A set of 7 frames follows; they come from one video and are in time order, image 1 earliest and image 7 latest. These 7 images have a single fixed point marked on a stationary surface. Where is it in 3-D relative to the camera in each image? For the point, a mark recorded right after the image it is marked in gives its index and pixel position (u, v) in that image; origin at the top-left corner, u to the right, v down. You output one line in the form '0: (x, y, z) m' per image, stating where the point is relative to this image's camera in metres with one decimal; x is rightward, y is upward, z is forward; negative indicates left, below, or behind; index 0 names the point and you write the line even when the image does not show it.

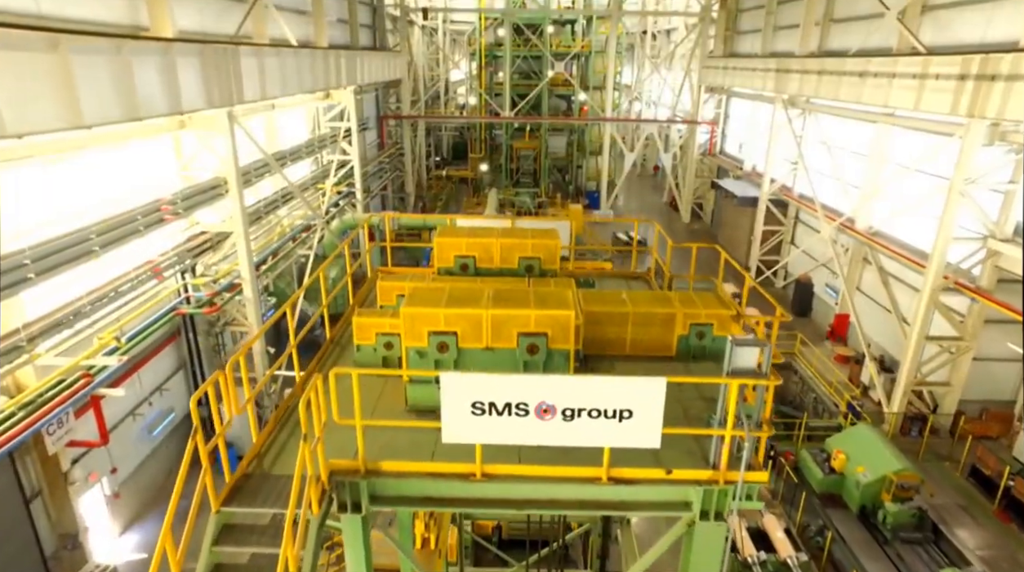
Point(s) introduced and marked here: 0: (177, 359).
0: (-6.3, -1.4, +11.0) m
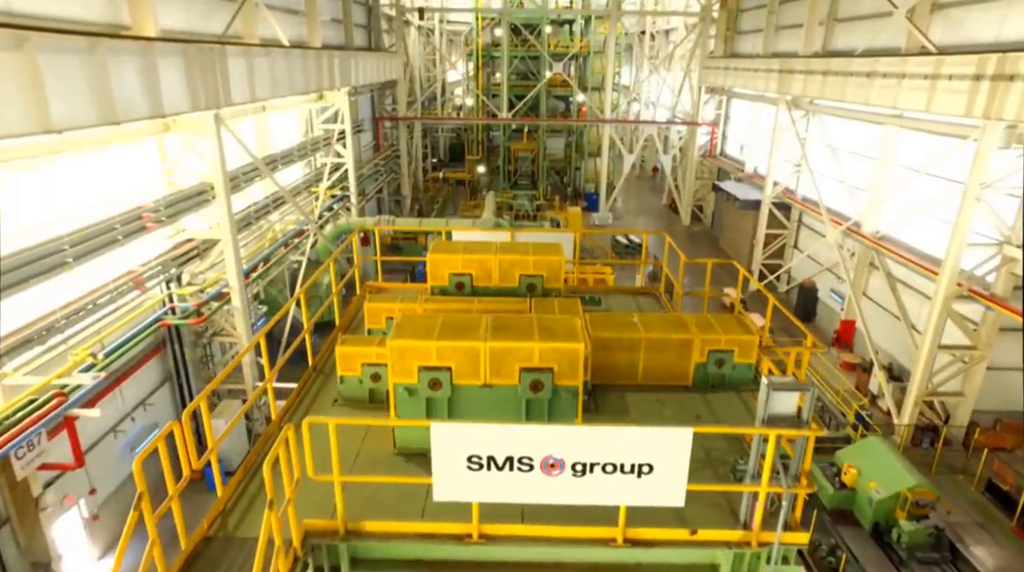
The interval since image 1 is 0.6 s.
0: (-6.3, -1.6, +10.6) m
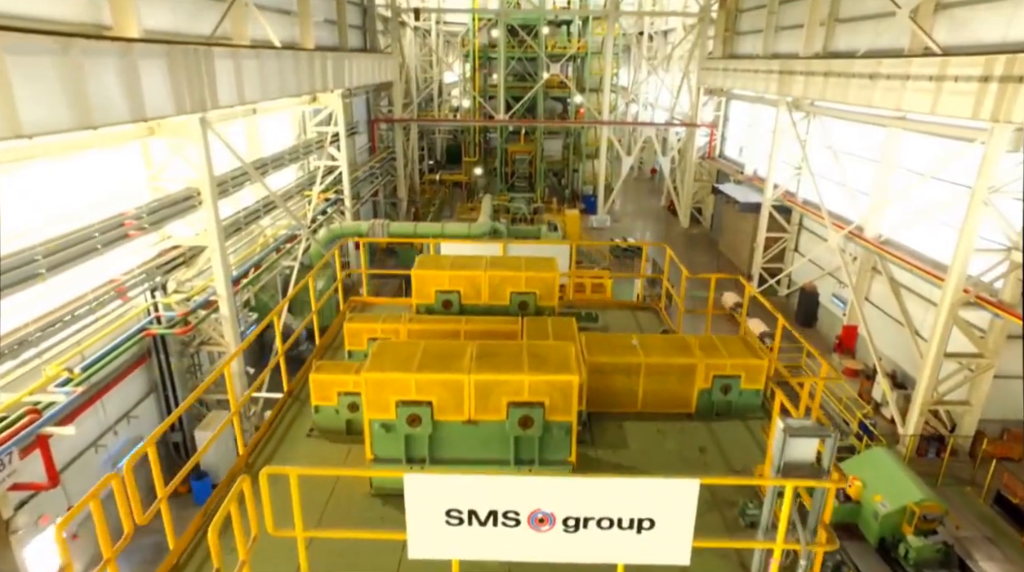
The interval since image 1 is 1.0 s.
0: (-6.4, -1.7, +10.3) m
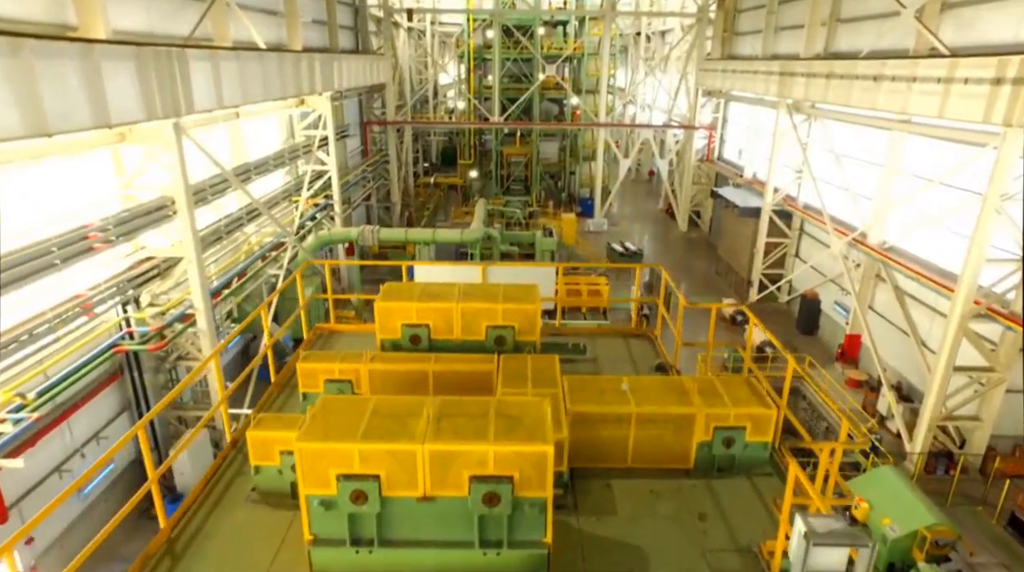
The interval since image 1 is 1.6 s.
0: (-6.6, -1.9, +9.8) m
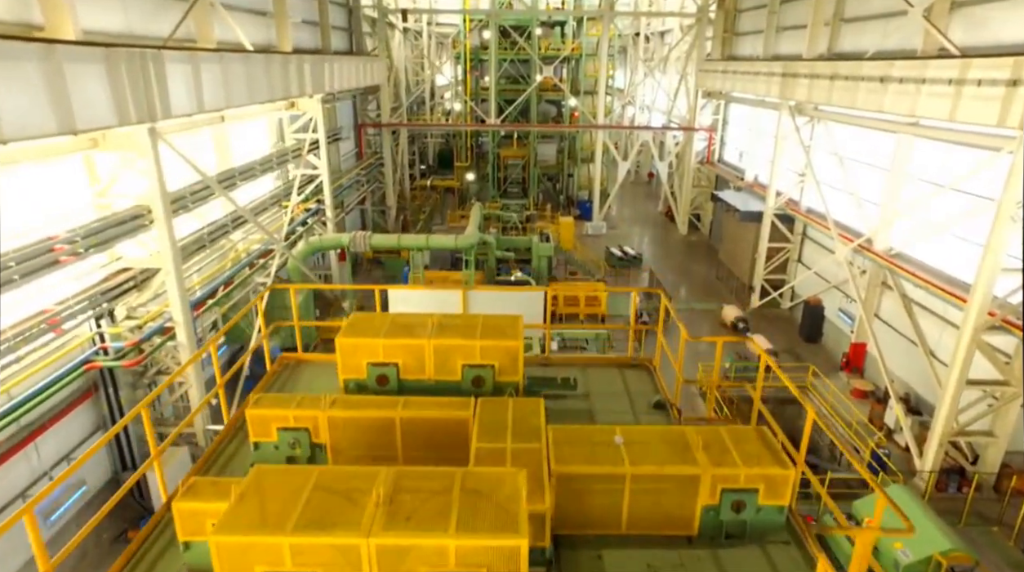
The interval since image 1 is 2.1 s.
0: (-6.7, -2.1, +9.4) m
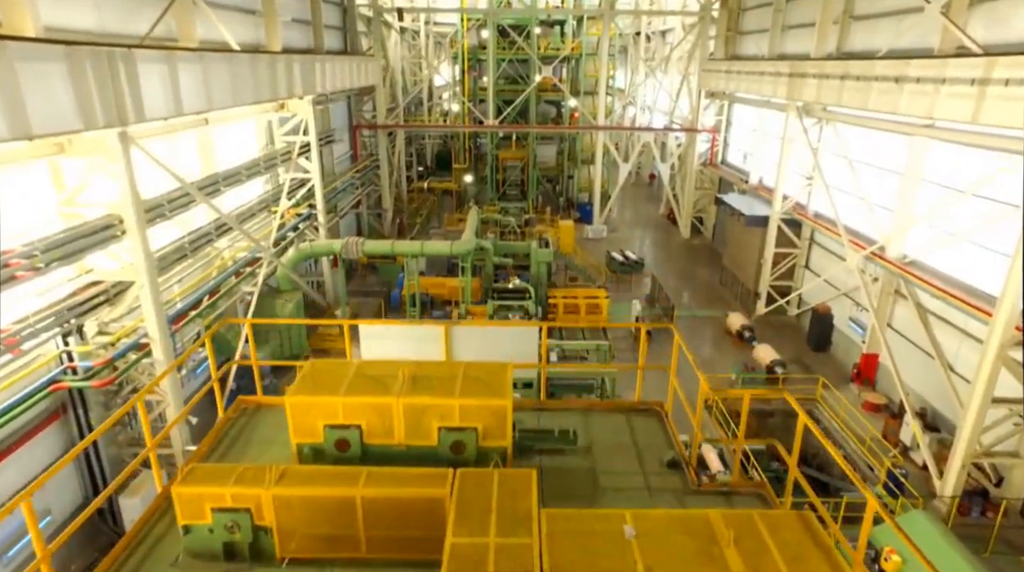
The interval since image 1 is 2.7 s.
0: (-6.7, -2.4, +8.8) m
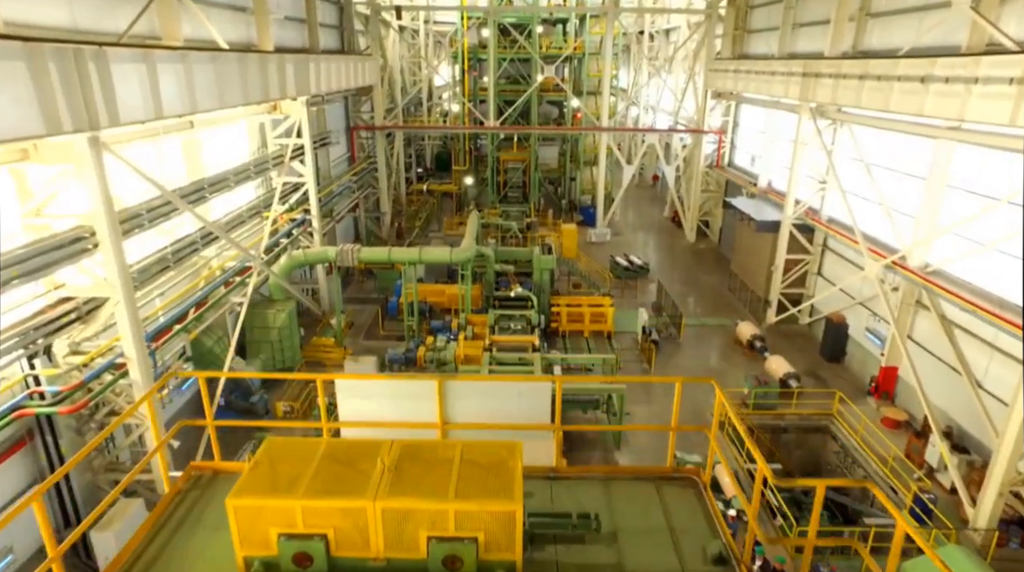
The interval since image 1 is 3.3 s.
0: (-6.7, -2.6, +8.2) m
